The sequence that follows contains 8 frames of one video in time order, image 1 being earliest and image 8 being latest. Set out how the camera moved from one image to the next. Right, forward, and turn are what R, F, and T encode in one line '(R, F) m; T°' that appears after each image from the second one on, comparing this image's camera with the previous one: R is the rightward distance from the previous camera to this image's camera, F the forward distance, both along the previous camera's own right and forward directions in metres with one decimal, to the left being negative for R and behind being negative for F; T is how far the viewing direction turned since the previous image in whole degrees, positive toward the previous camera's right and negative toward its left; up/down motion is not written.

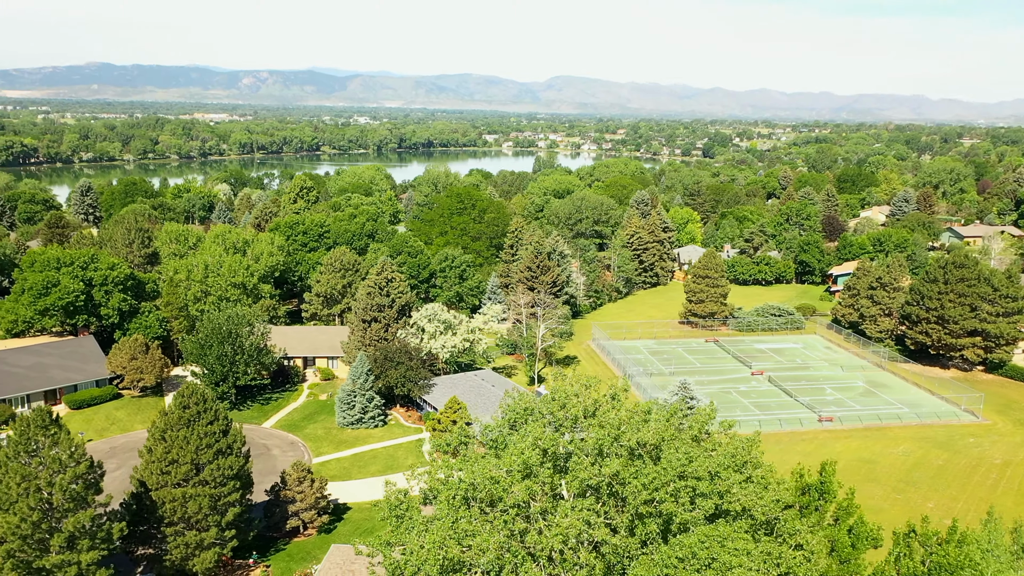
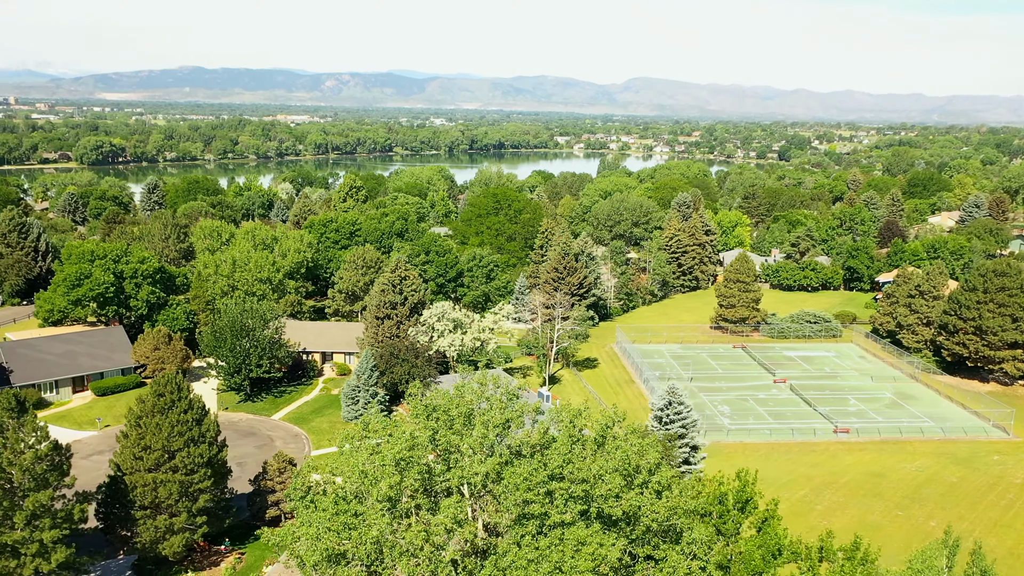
(+3.3, +0.2) m; -5°
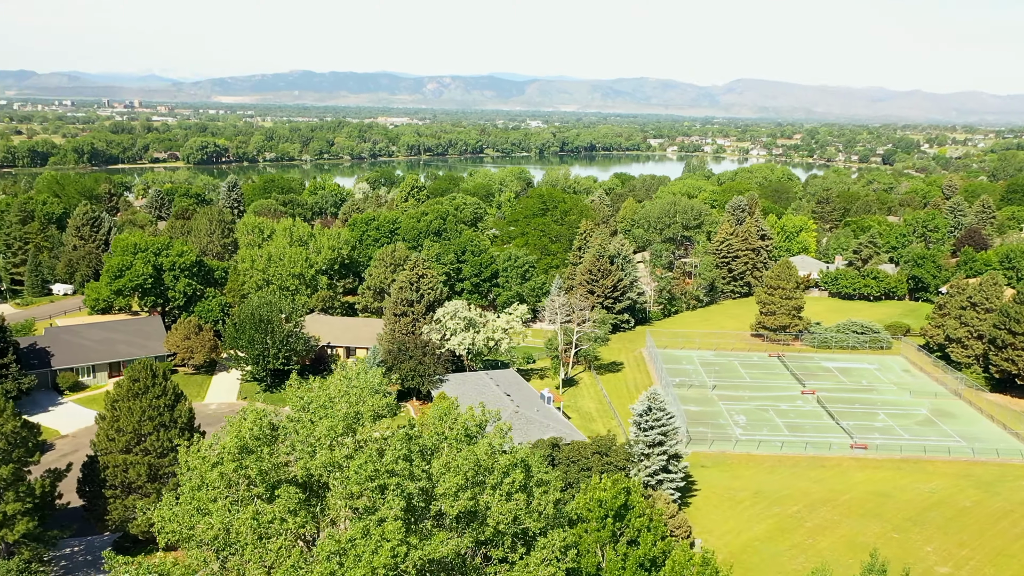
(+4.3, +0.3) m; -7°
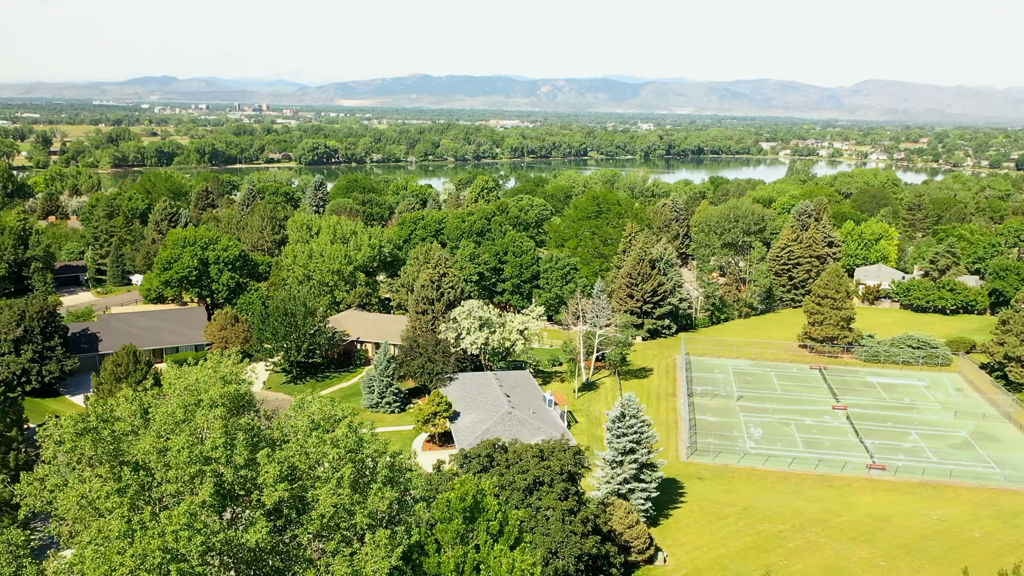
(+4.9, +0.4) m; -8°
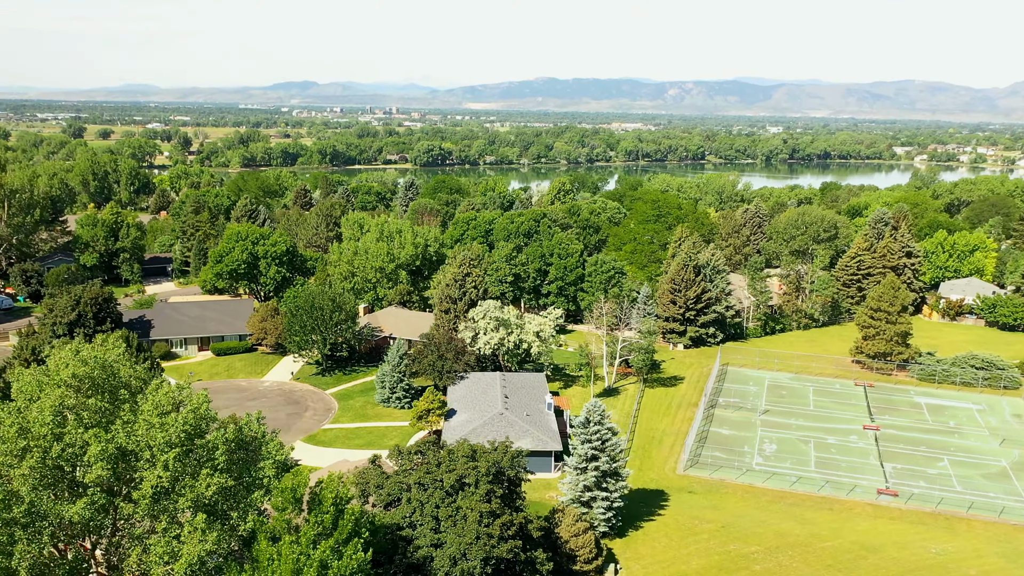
(+5.4, +0.5) m; -8°
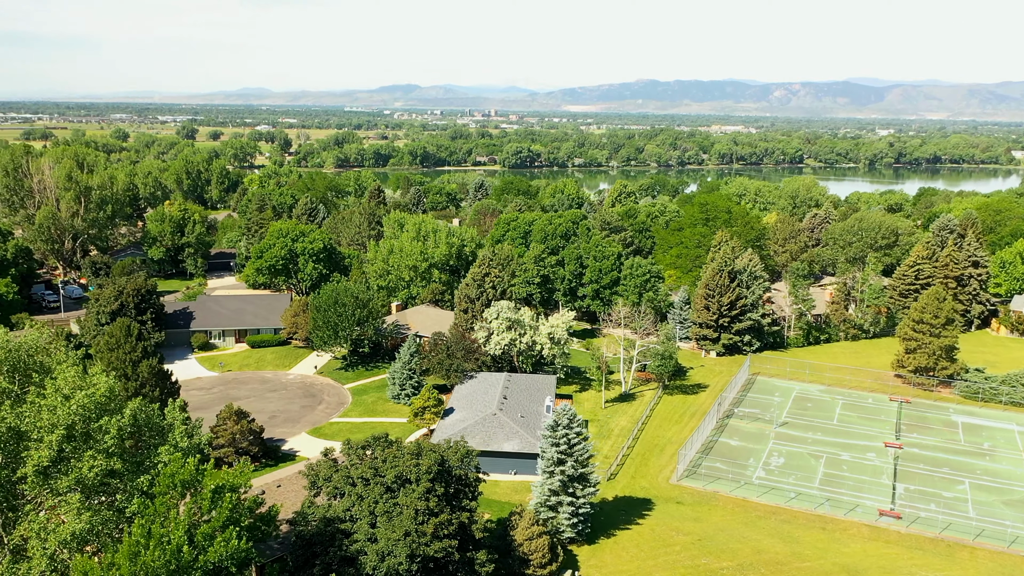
(+4.3, +0.4) m; -7°
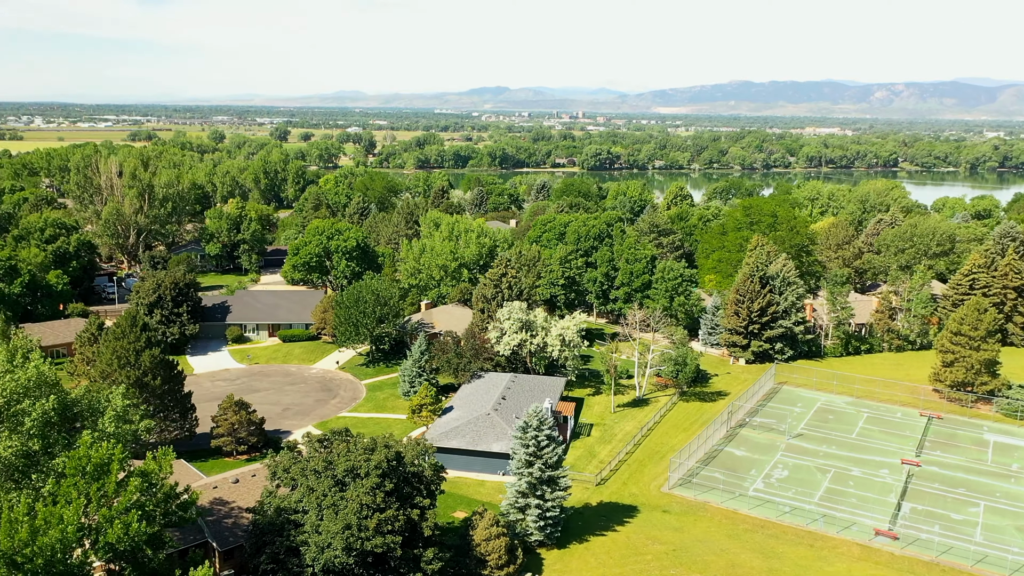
(+3.8, +0.3) m; -6°
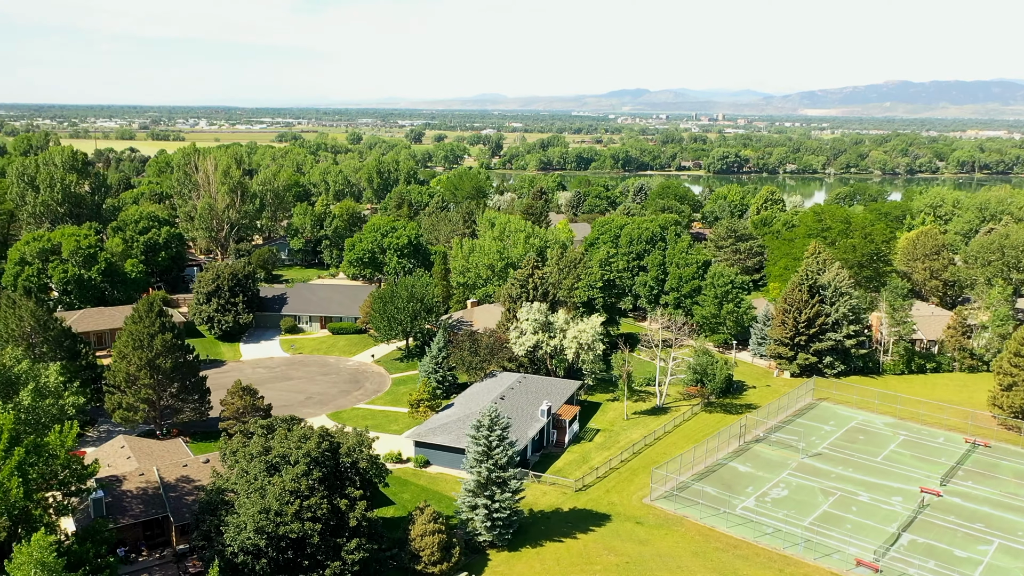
(+5.9, +0.6) m; -9°
